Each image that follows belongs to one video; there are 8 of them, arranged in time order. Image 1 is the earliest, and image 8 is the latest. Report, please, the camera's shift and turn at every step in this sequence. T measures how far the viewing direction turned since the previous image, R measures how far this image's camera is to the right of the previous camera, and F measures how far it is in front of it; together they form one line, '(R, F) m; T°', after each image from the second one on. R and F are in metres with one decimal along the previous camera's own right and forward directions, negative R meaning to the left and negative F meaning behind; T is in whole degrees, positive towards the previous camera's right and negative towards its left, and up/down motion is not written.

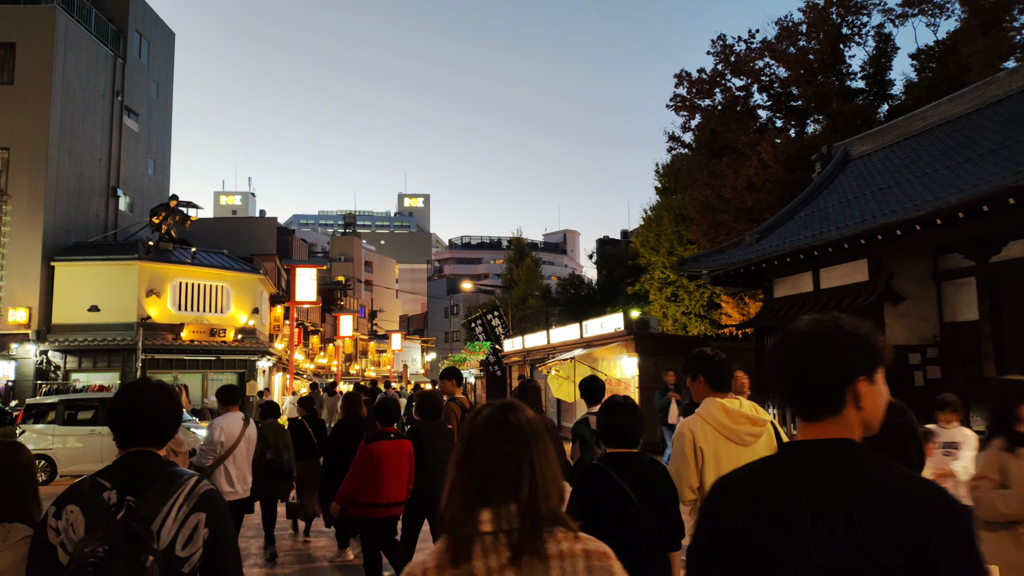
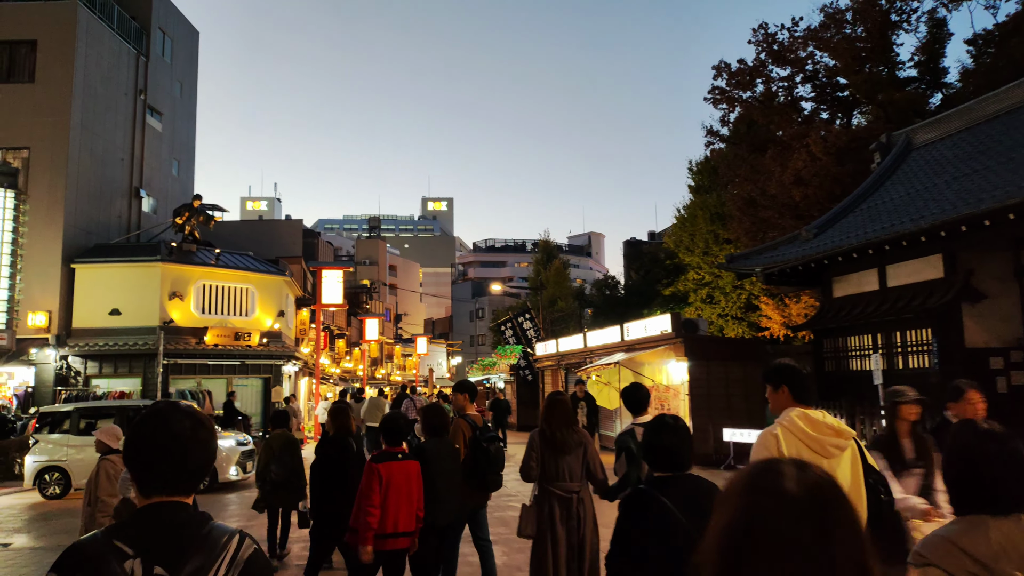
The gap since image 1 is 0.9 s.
(-0.3, +1.0) m; -1°
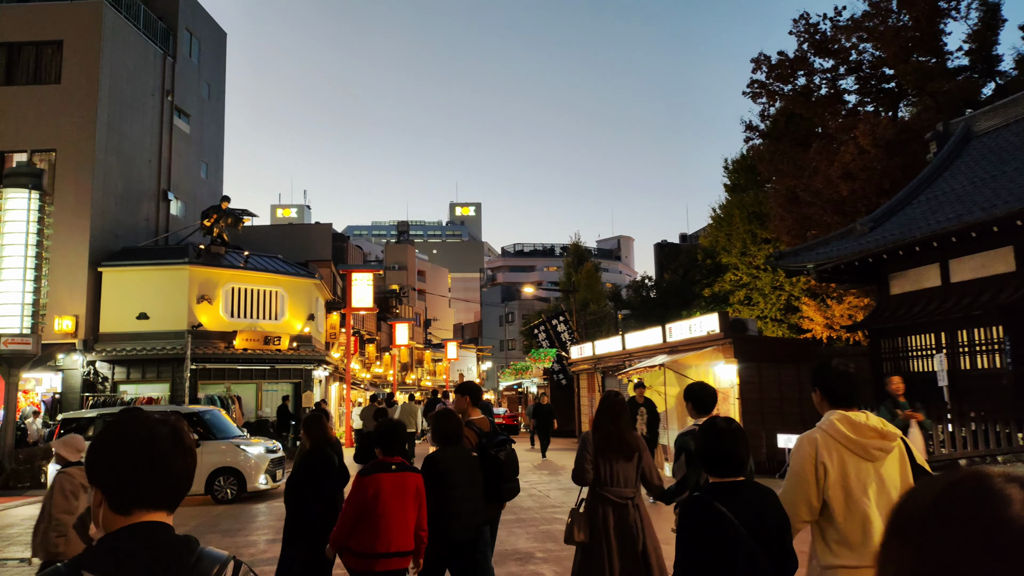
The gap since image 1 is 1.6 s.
(-0.2, +0.7) m; -2°
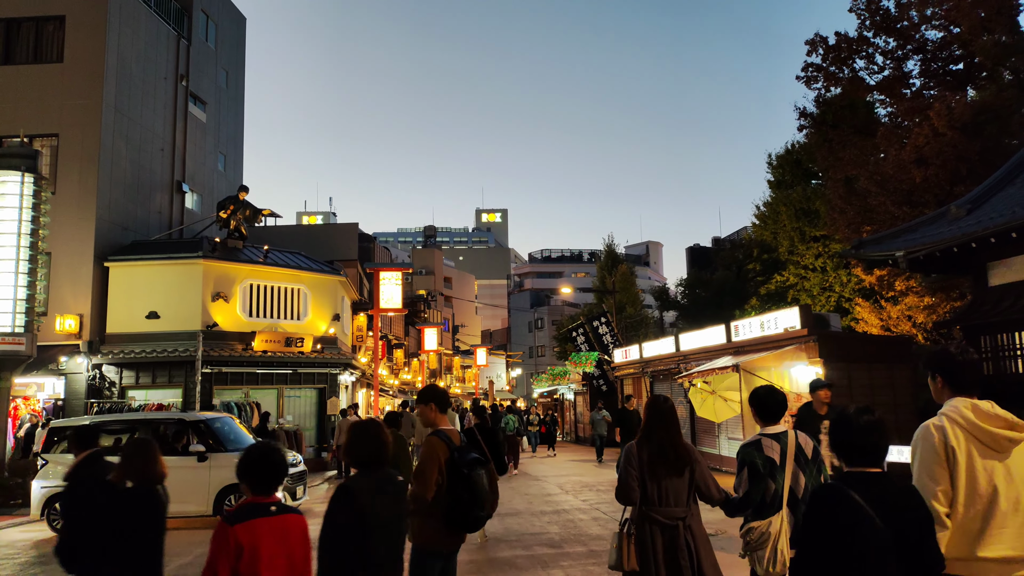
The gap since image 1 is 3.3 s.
(-0.4, +1.8) m; -2°
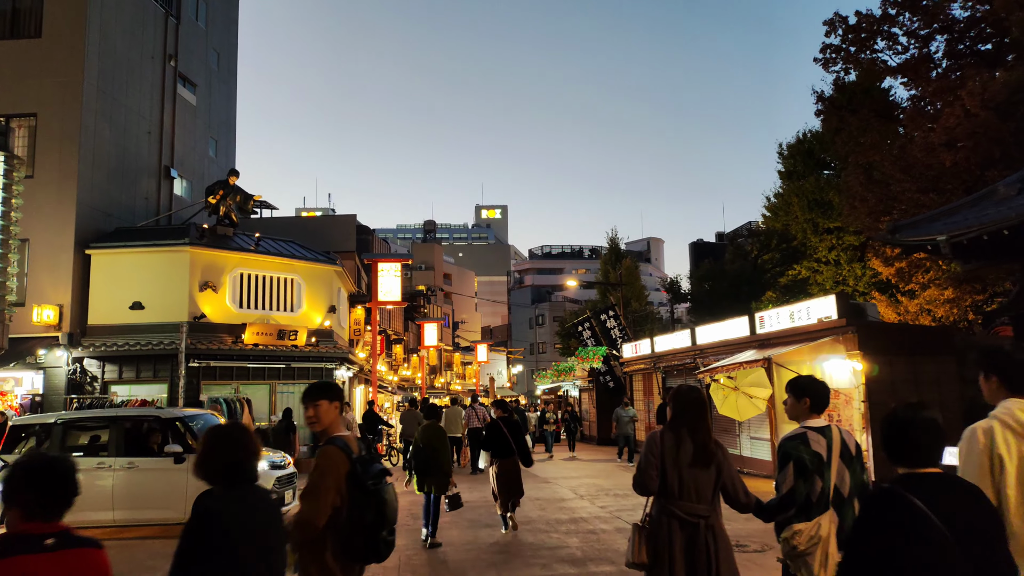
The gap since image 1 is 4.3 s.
(-0.1, +1.1) m; 0°
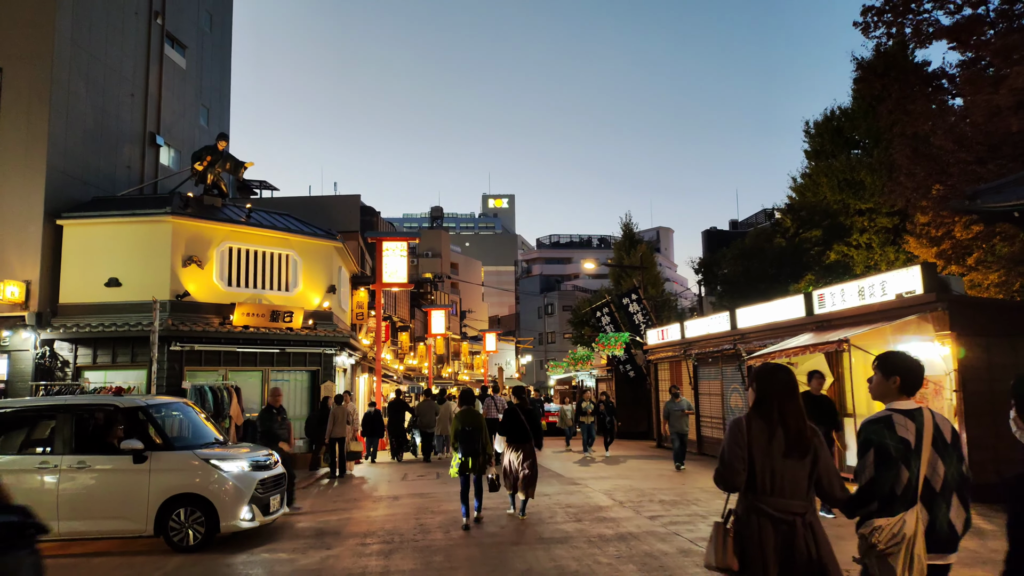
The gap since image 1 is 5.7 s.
(-0.2, +1.8) m; 0°
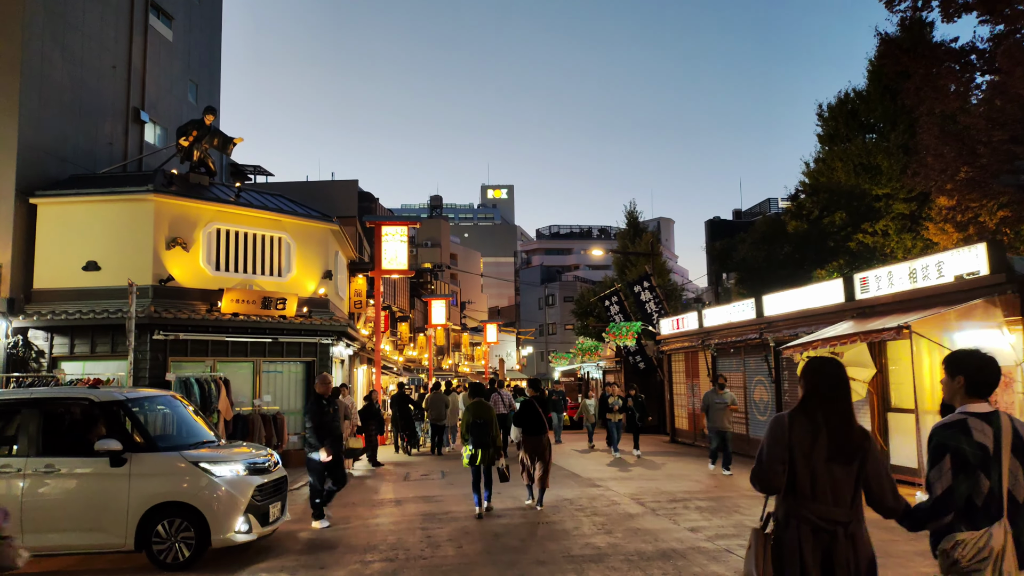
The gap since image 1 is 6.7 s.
(-0.2, +1.1) m; 0°
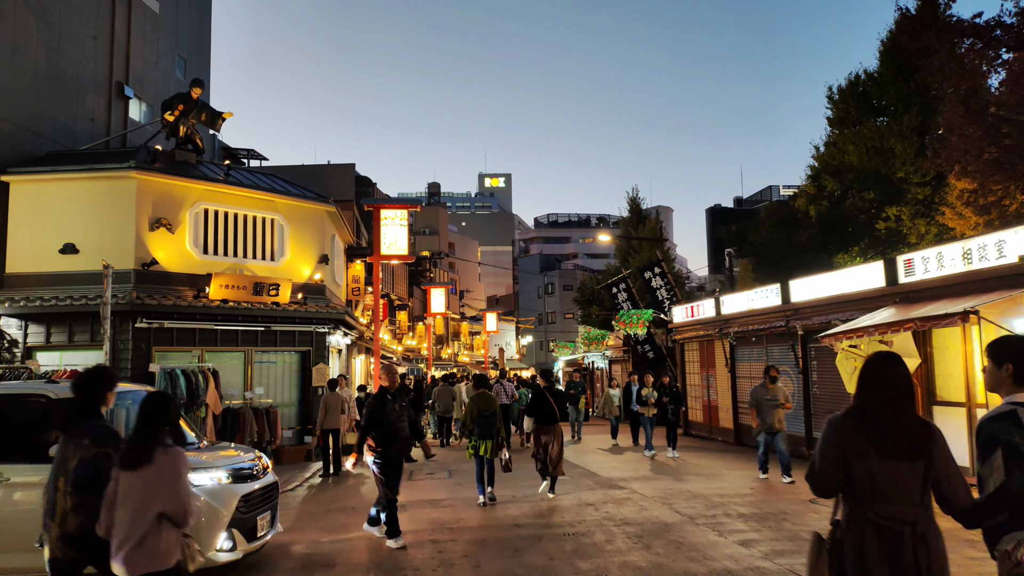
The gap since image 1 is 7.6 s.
(-0.2, +1.0) m; 0°
